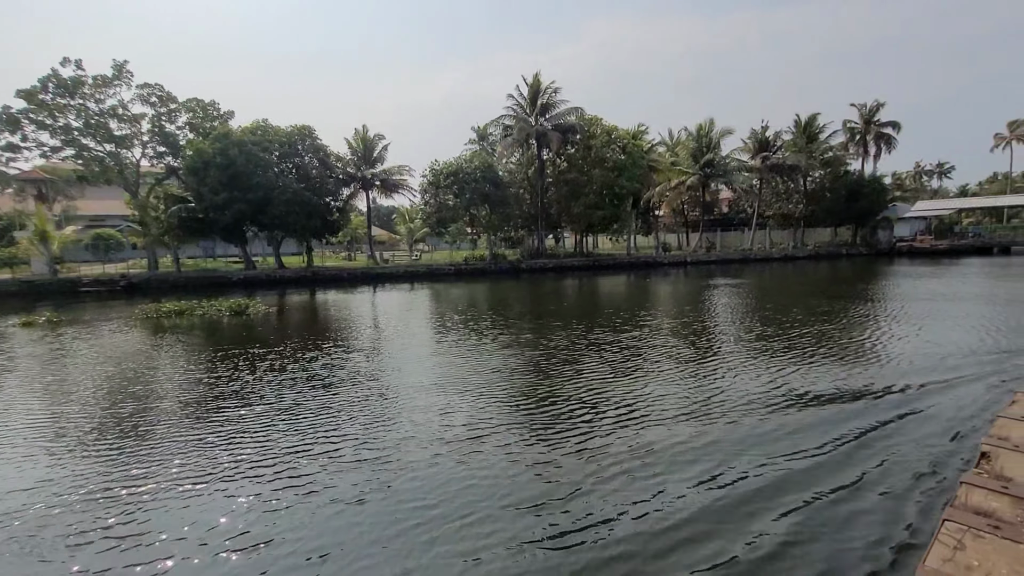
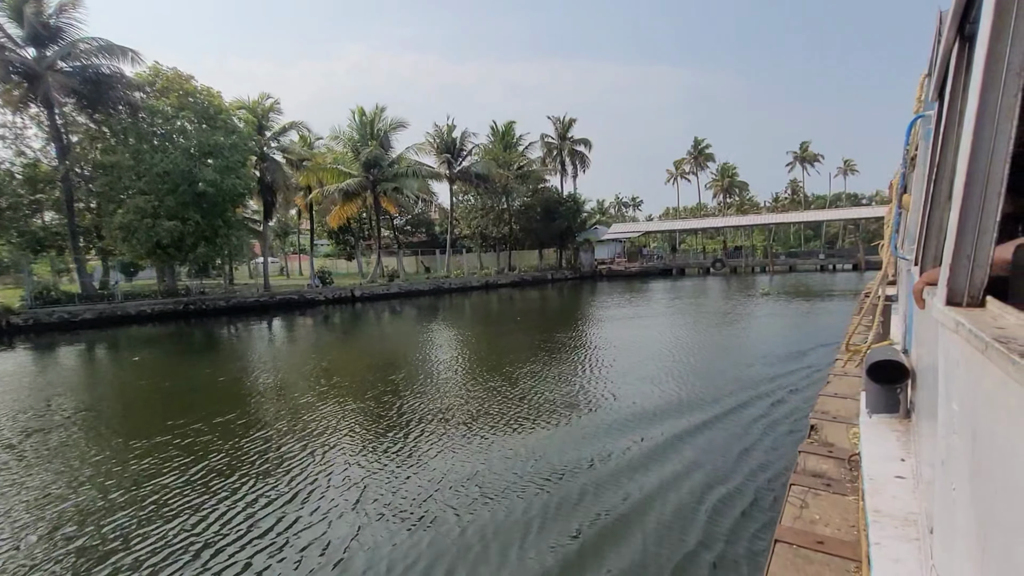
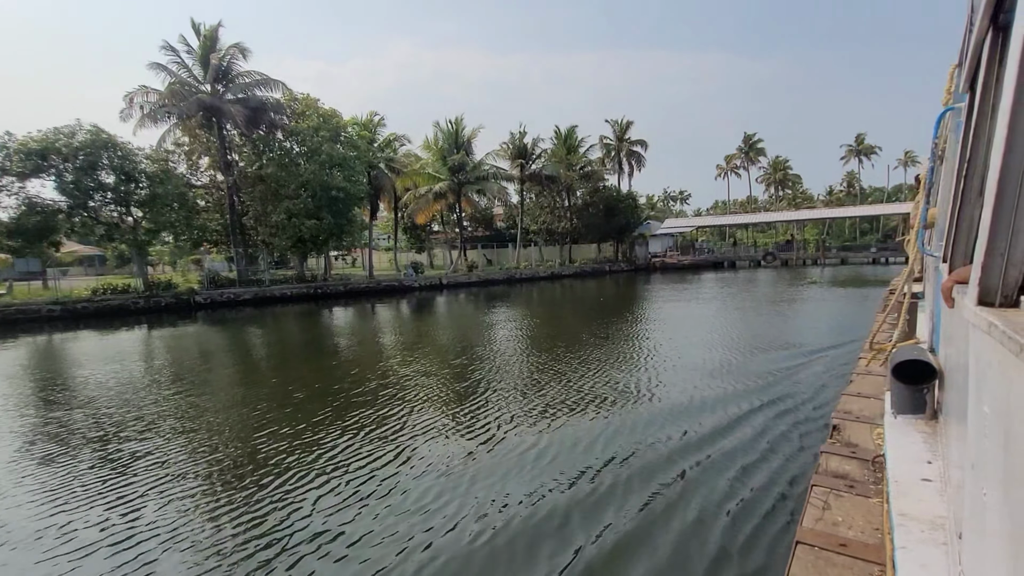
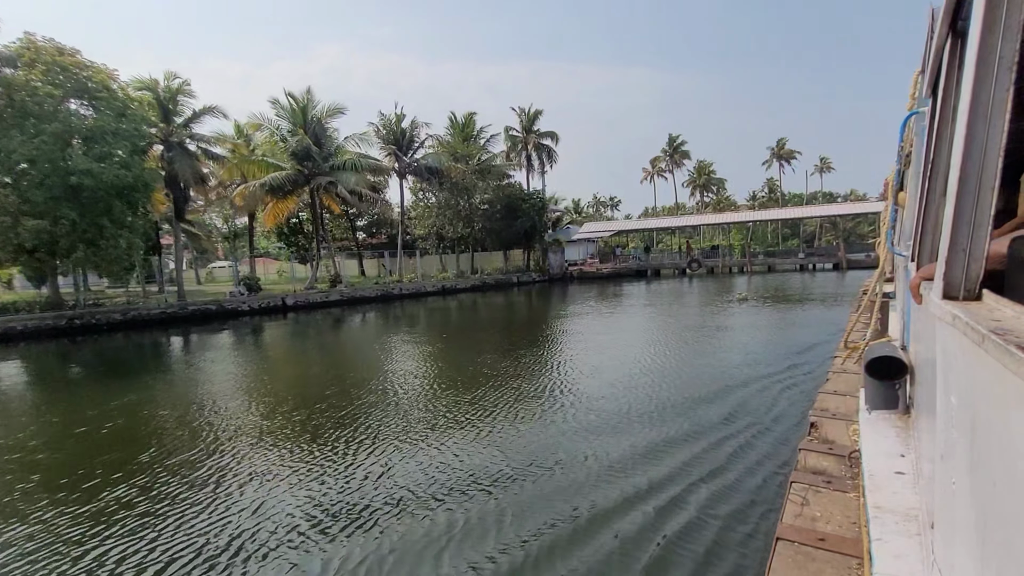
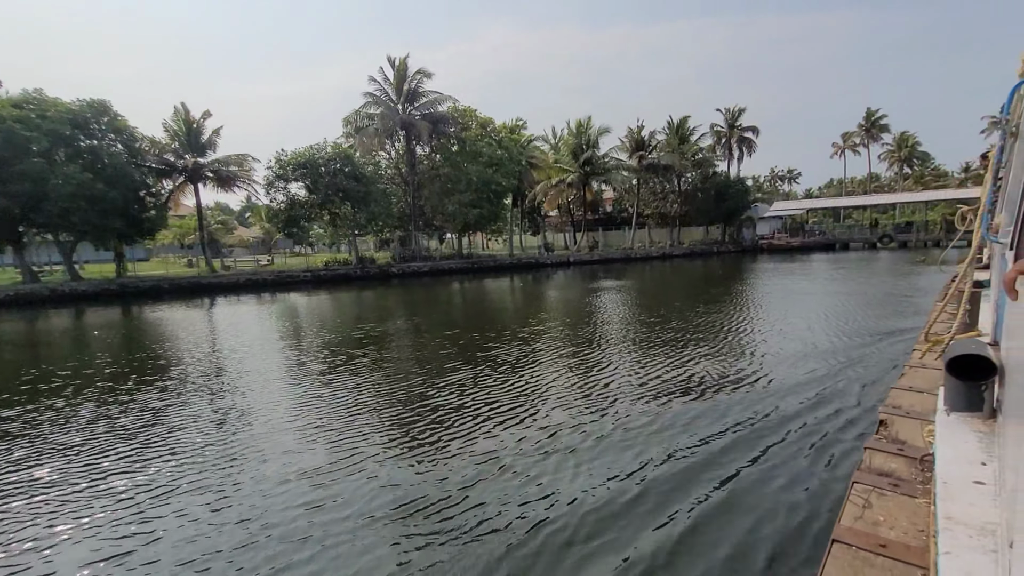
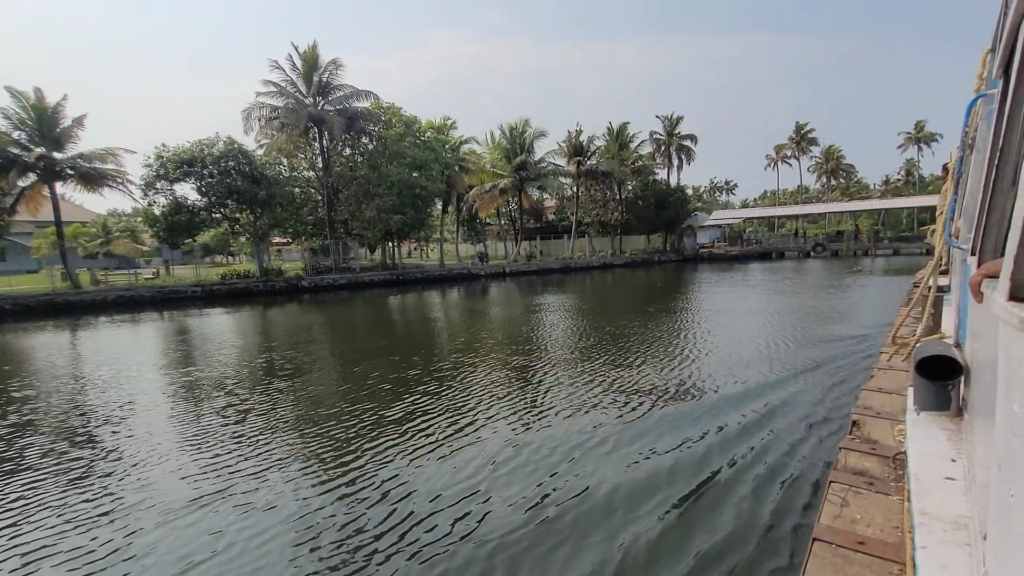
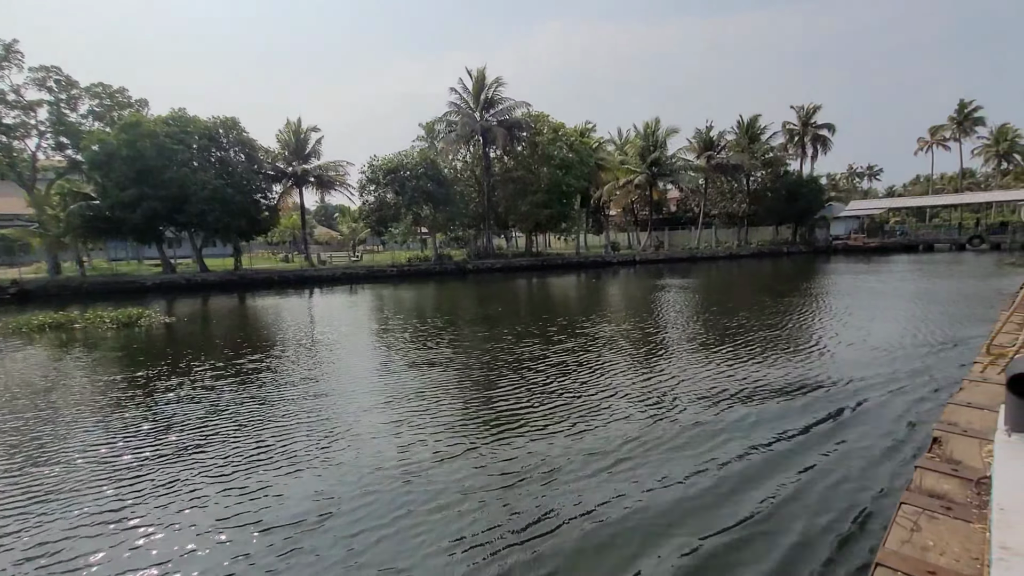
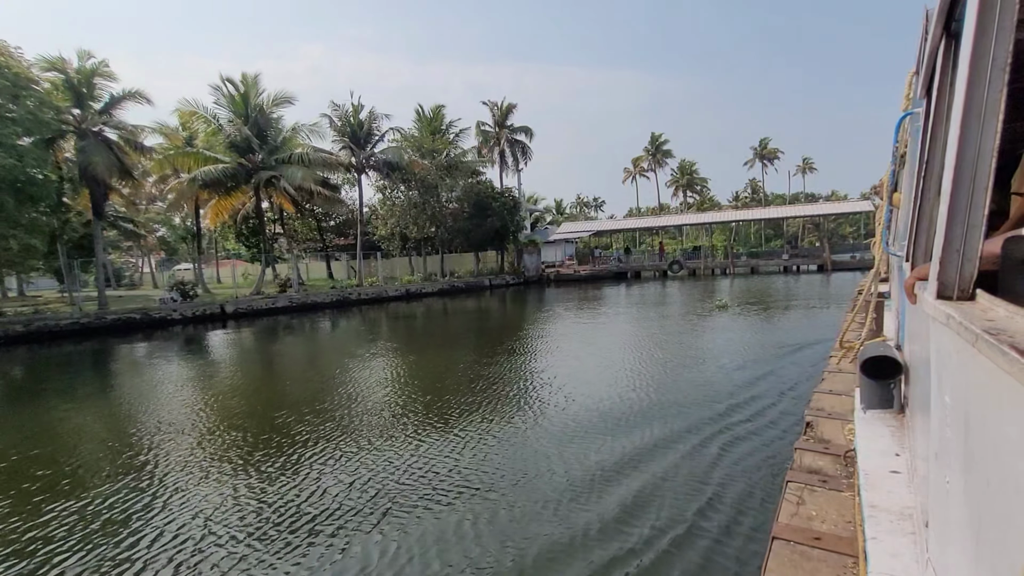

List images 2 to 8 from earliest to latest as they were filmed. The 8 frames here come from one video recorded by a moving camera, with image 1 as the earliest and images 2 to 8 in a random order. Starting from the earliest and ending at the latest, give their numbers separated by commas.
7, 5, 6, 3, 2, 4, 8
